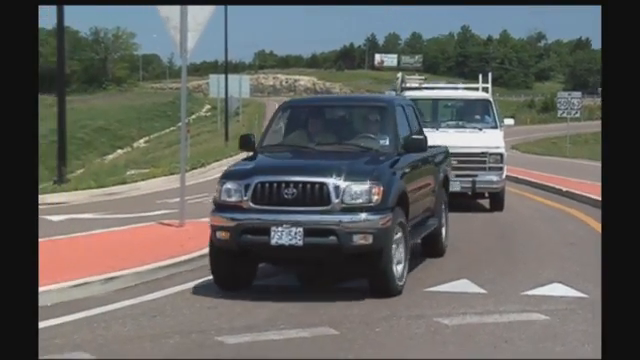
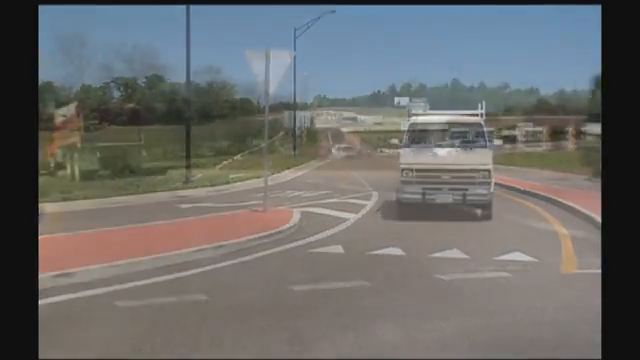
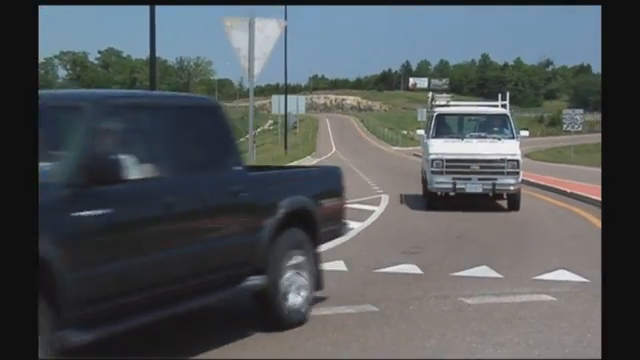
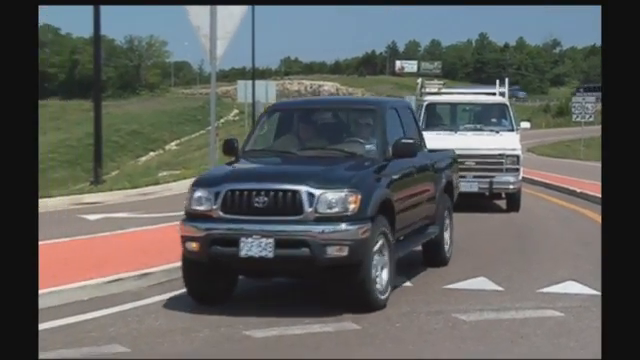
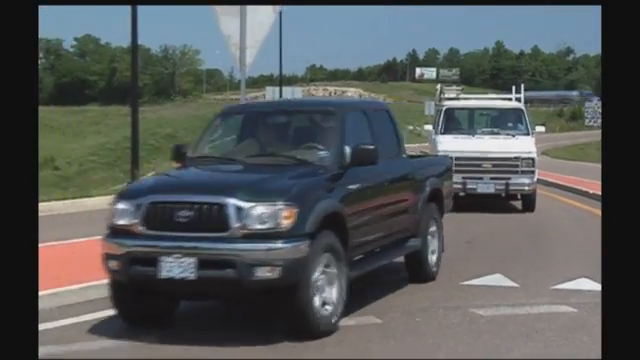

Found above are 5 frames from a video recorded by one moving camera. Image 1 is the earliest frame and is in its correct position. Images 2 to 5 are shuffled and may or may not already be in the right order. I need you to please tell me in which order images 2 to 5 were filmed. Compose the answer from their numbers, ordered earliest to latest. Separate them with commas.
4, 5, 3, 2
